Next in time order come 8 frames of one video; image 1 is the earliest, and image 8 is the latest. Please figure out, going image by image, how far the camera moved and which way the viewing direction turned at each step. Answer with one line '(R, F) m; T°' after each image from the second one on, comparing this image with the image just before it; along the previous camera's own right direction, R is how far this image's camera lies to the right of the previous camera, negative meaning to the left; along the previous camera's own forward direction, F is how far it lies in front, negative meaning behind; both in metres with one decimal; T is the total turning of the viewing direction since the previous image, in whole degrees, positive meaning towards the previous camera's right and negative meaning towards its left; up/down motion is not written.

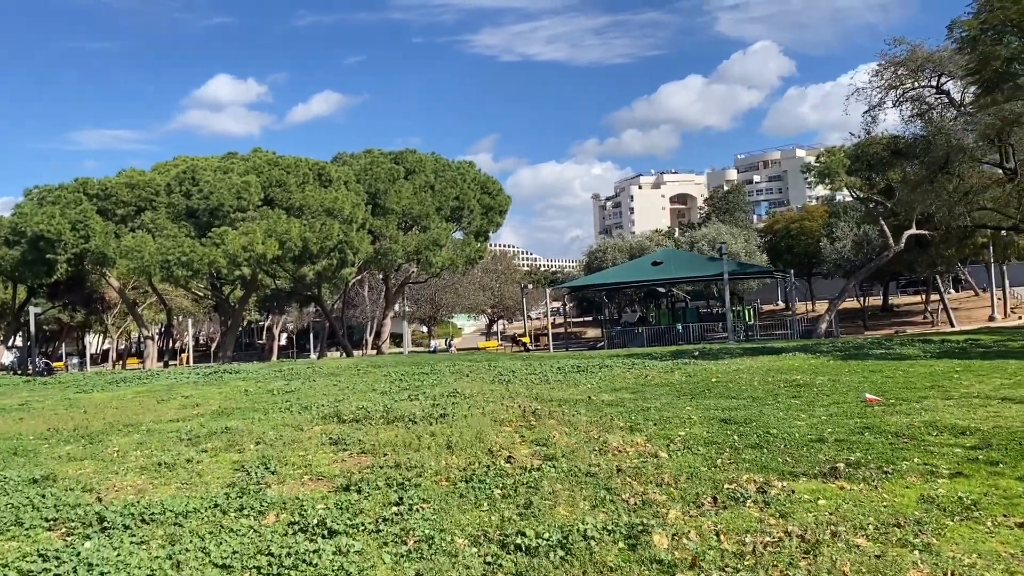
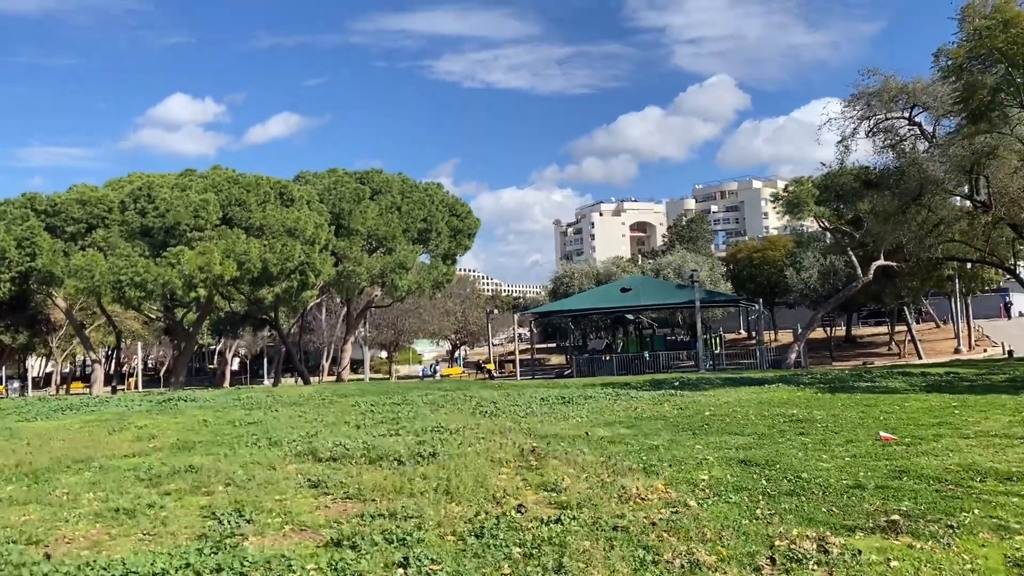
(-0.5, +0.8) m; +3°
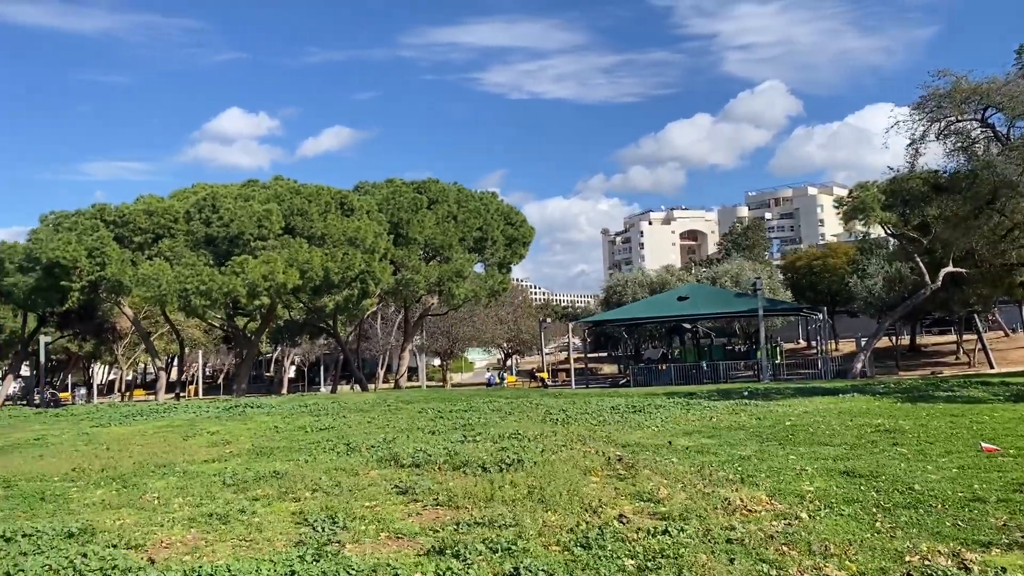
(-0.4, +0.2) m; -3°
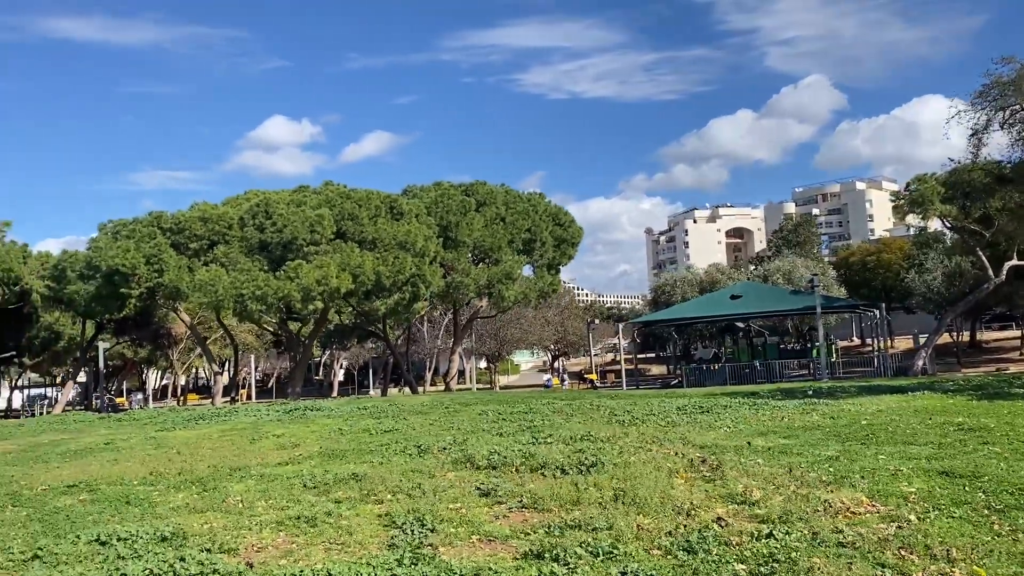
(-0.4, +0.1) m; -3°
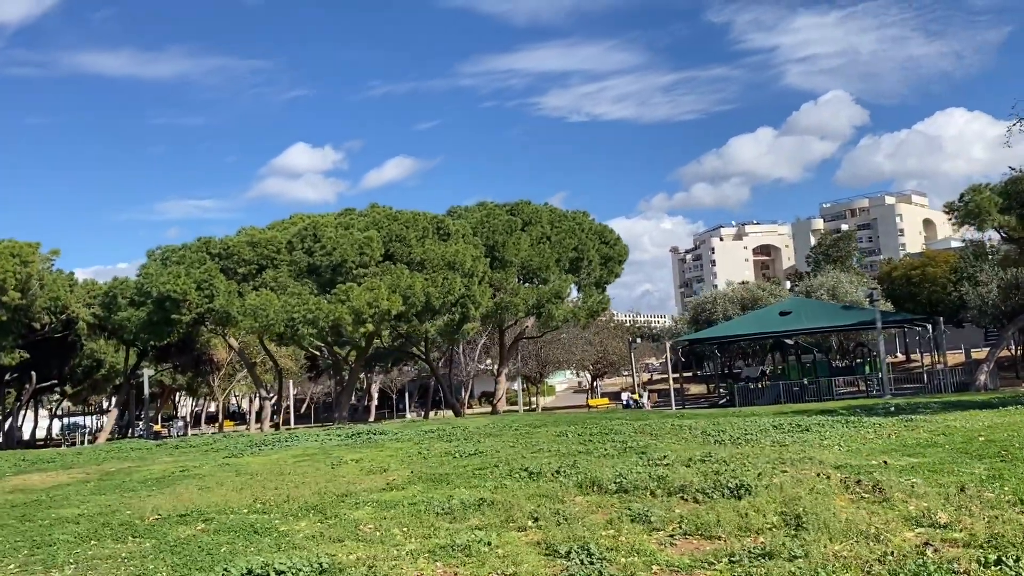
(-1.1, +0.4) m; -1°
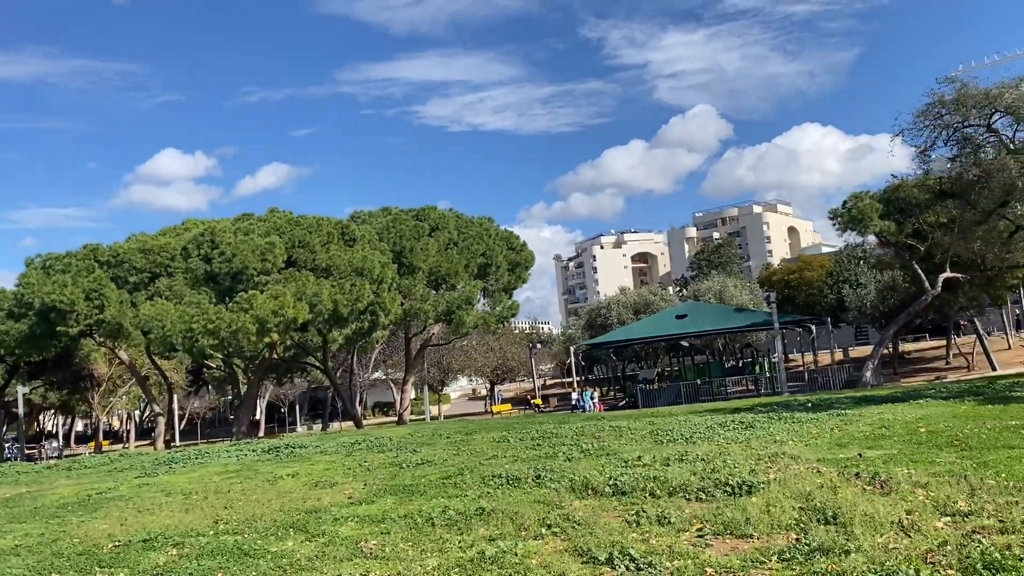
(-1.1, +0.4) m; +8°
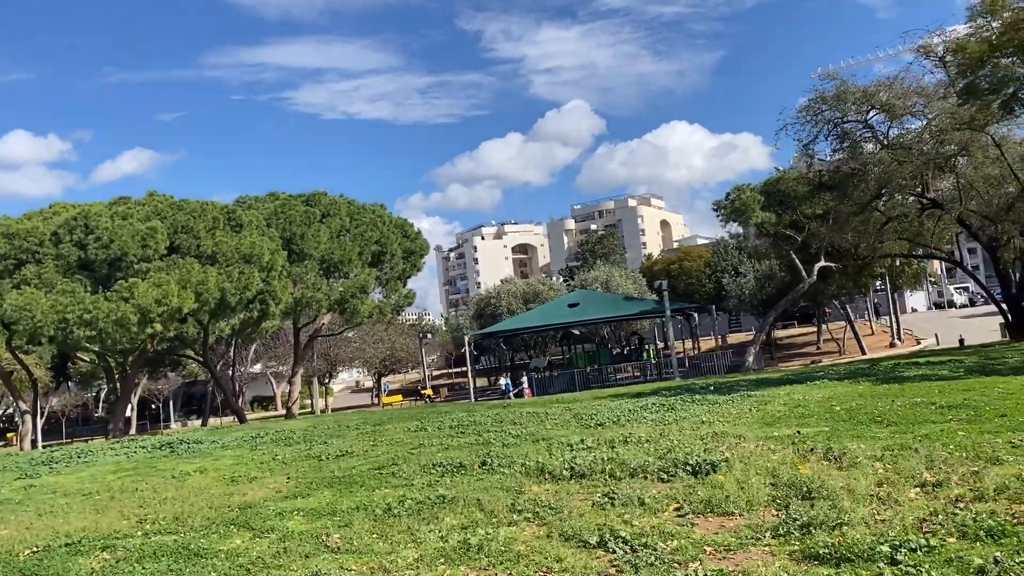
(-0.8, +0.4) m; +8°
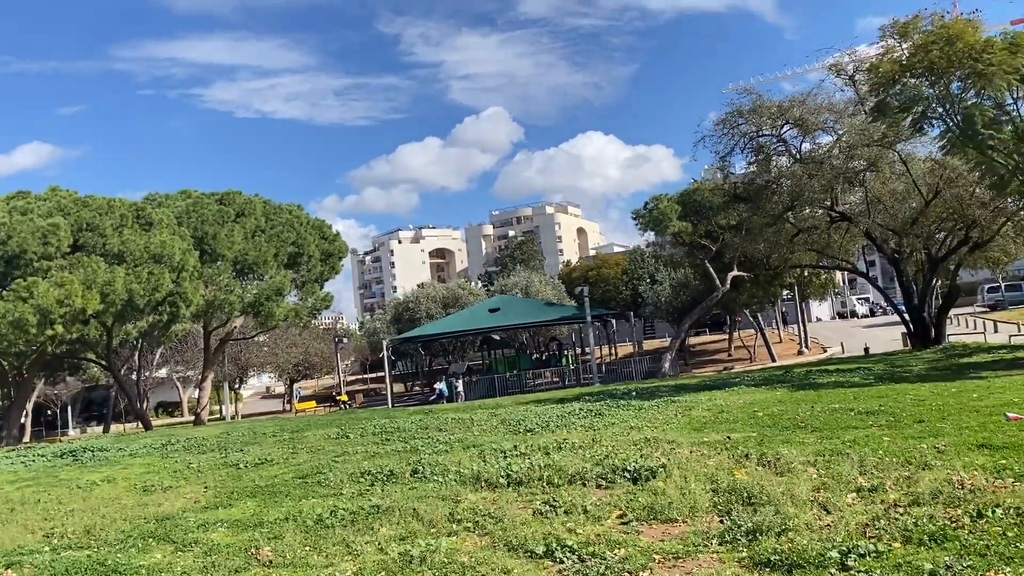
(-0.2, +0.2) m; +6°
